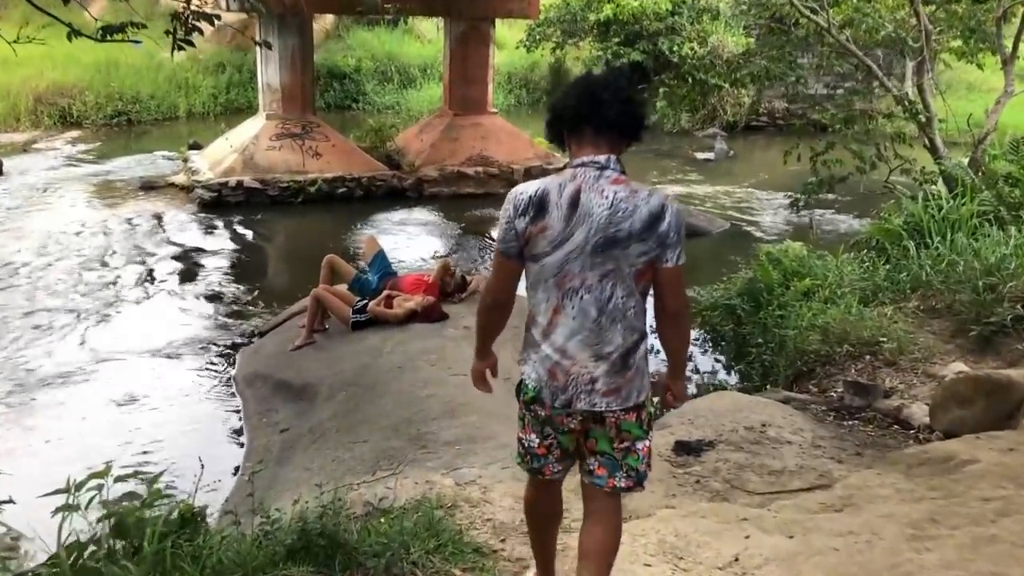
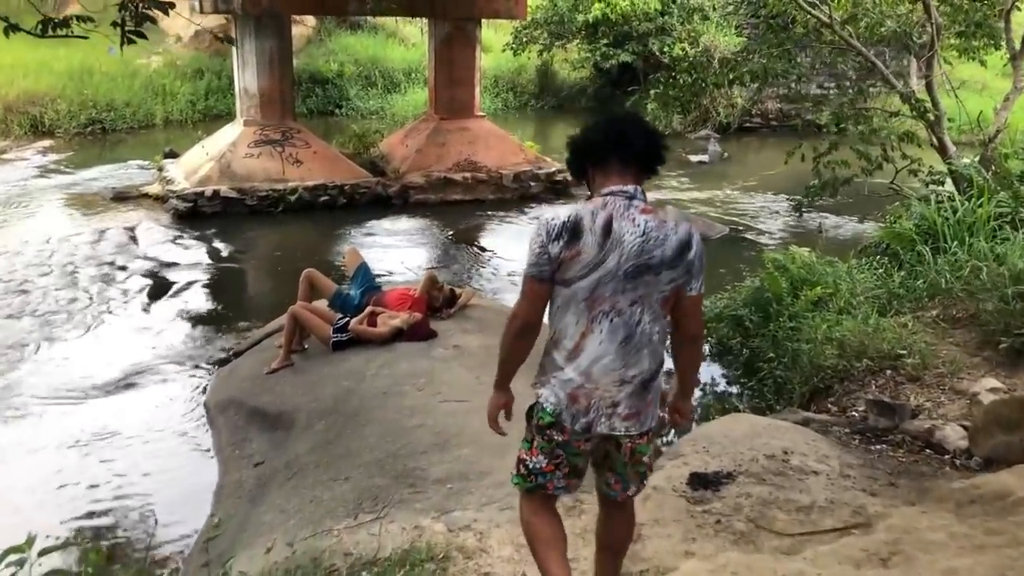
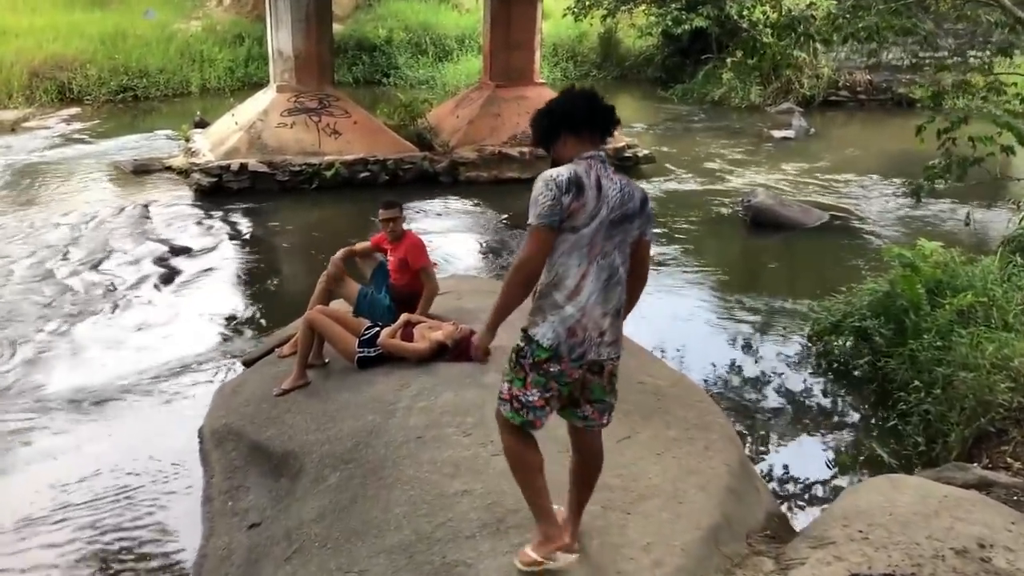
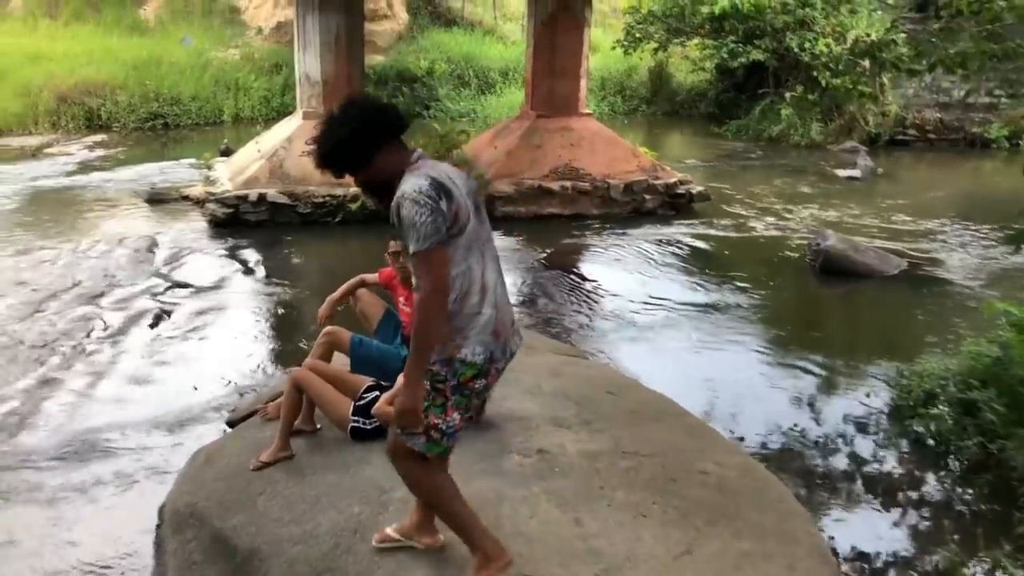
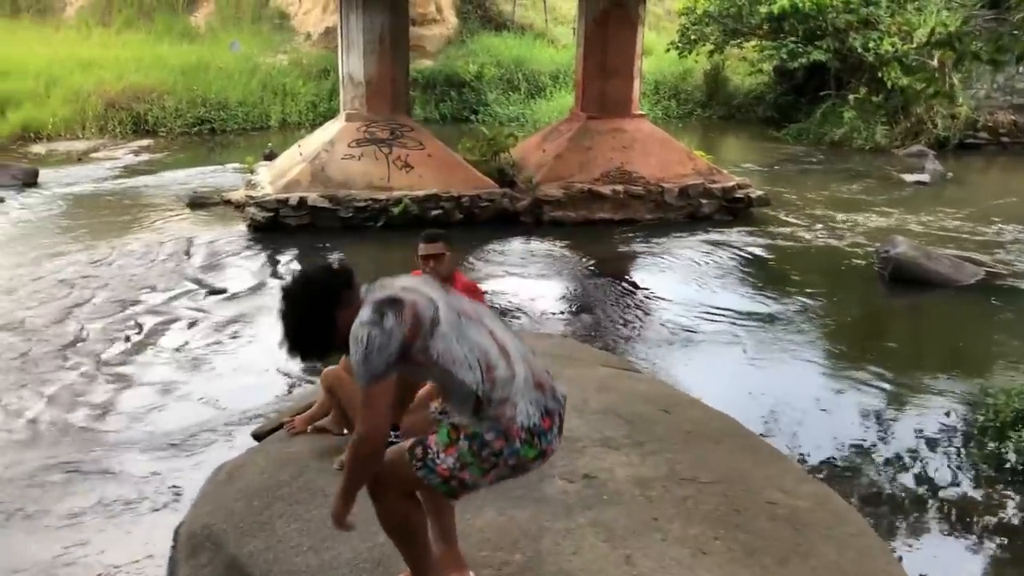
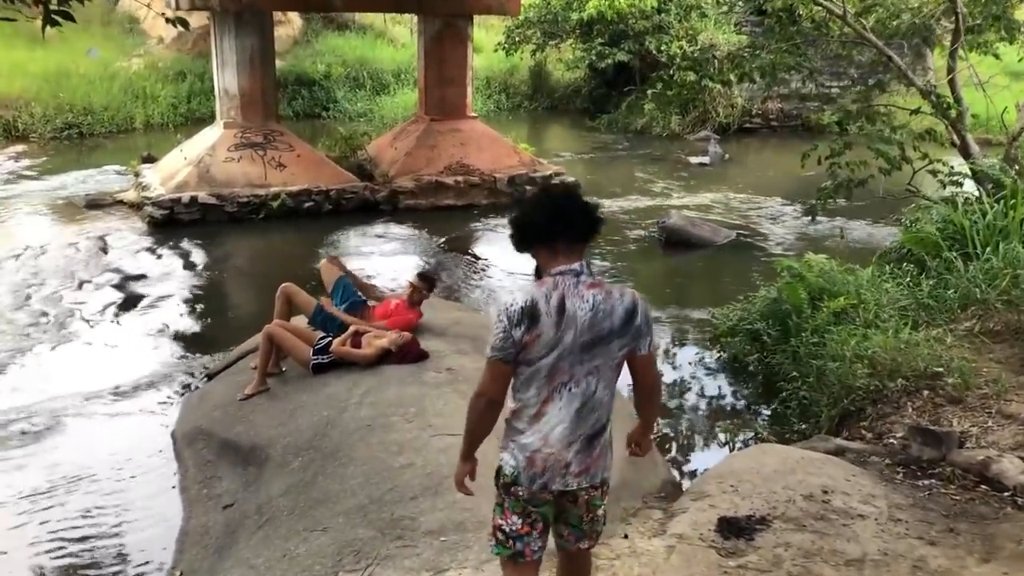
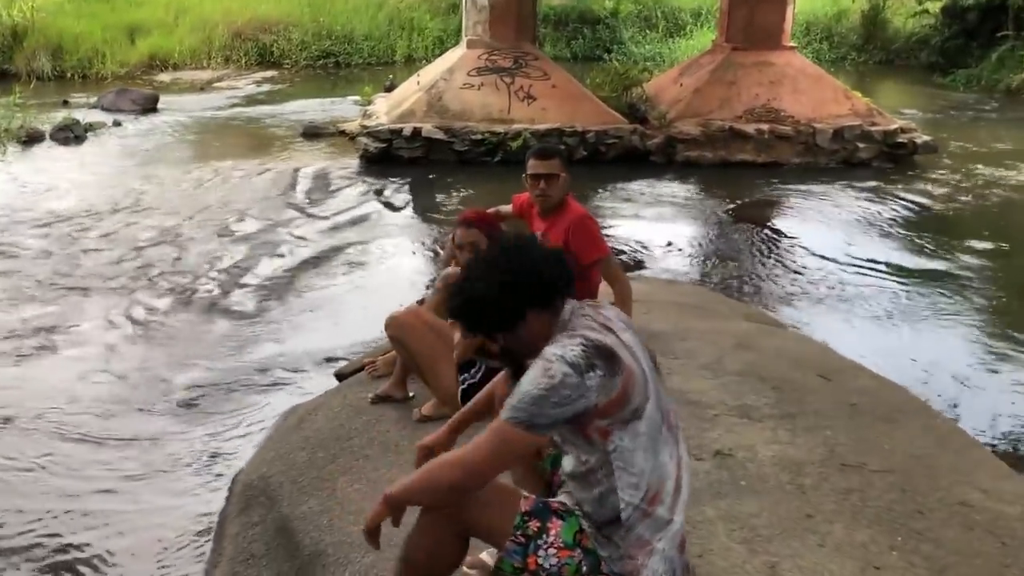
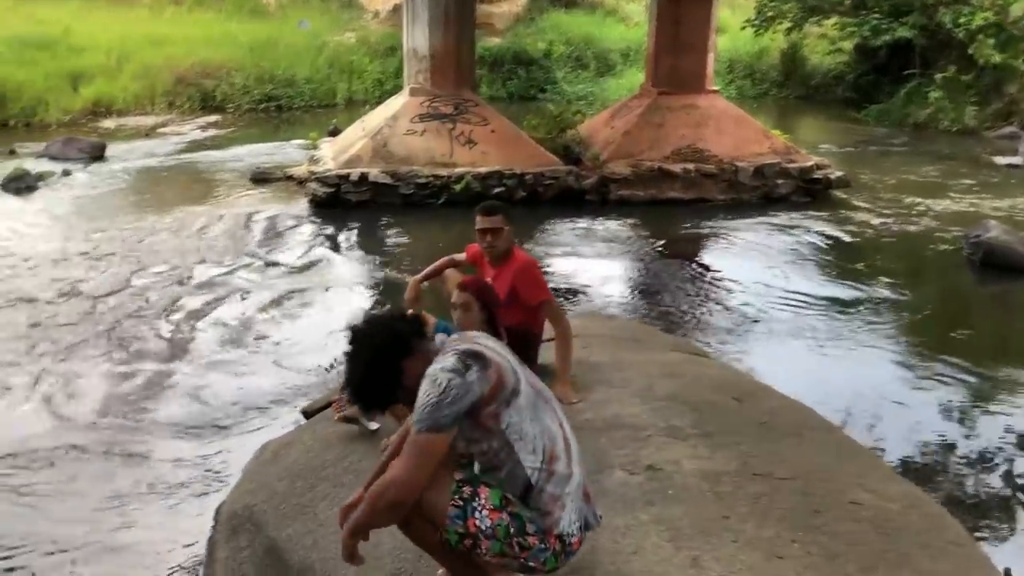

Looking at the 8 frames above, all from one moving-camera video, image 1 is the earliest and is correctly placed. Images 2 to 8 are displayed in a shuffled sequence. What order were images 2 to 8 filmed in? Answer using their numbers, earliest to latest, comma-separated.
2, 6, 3, 4, 5, 8, 7
